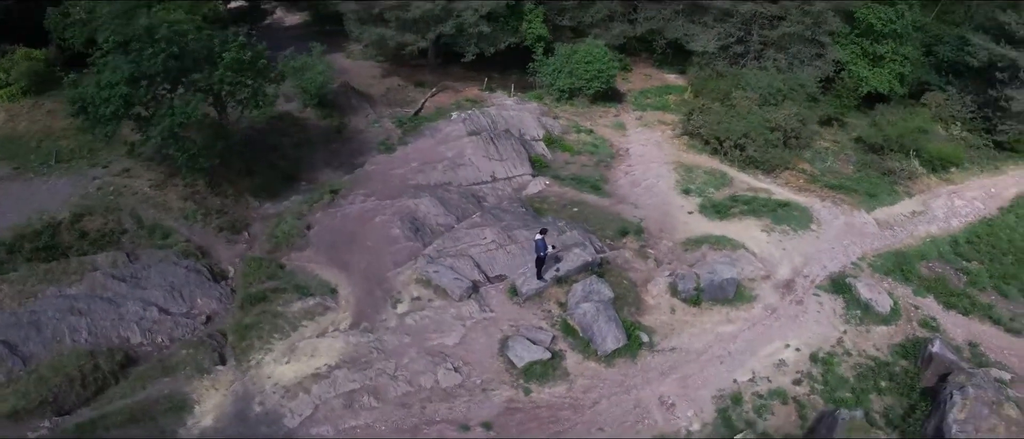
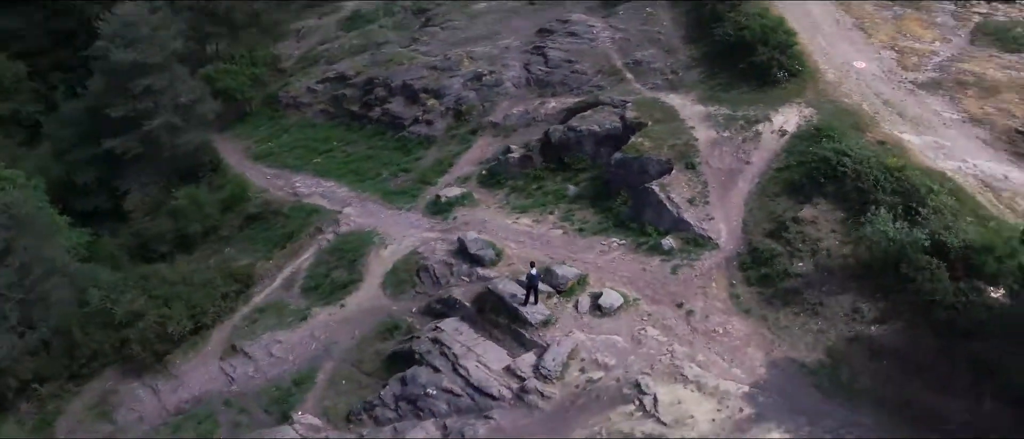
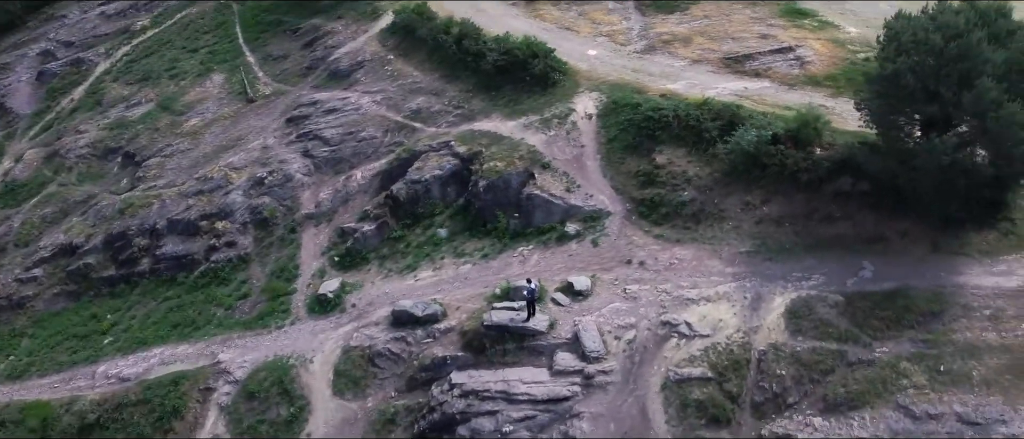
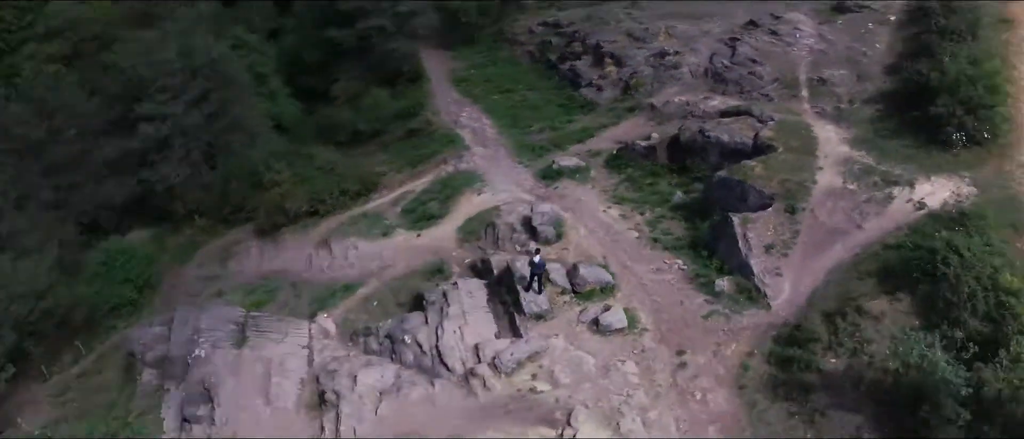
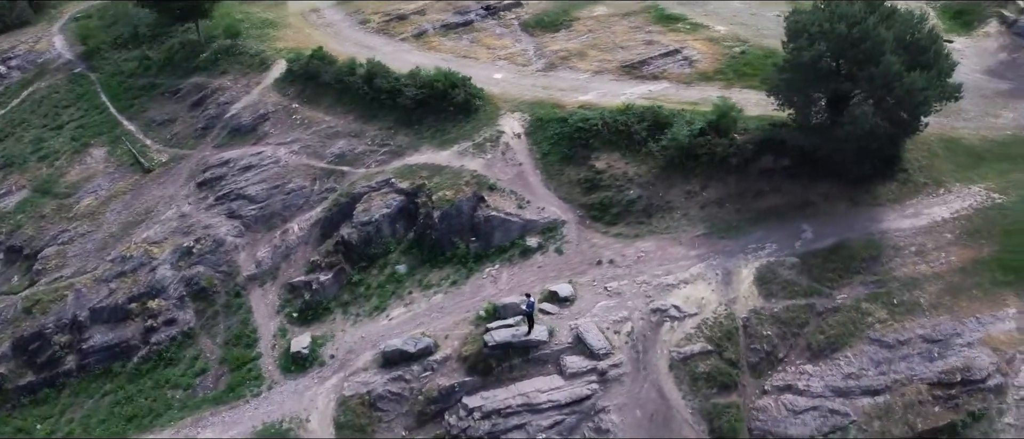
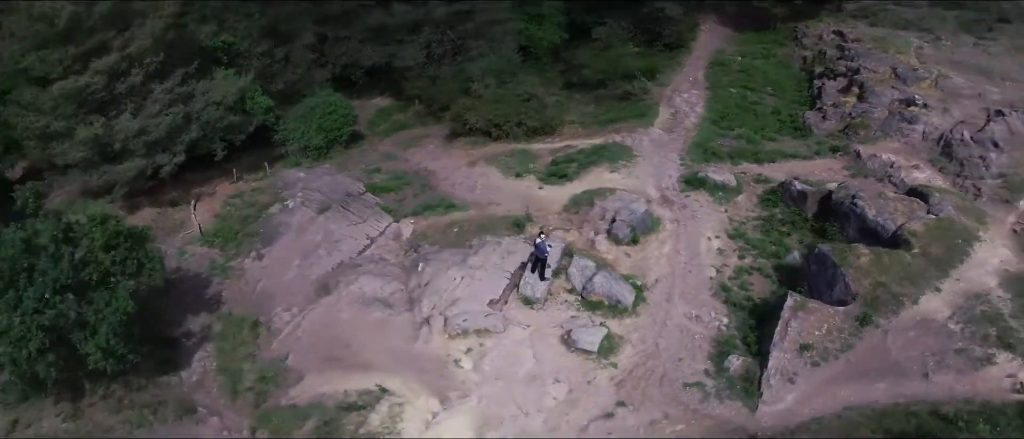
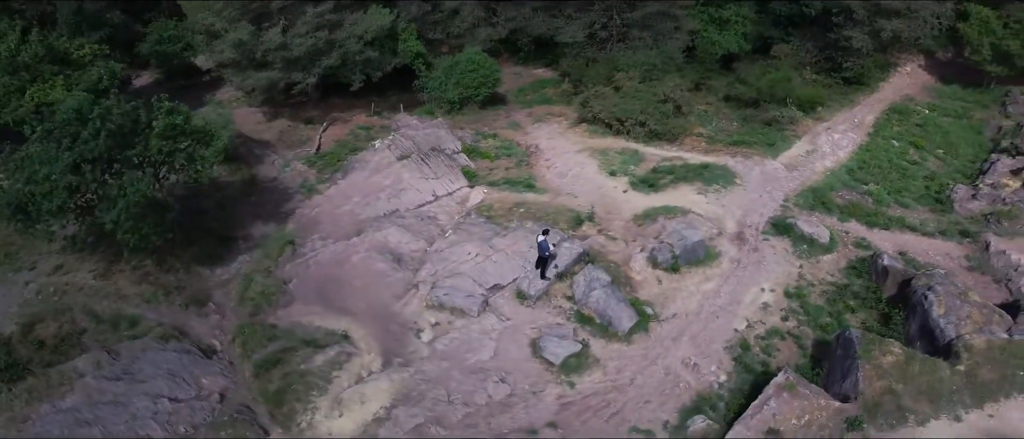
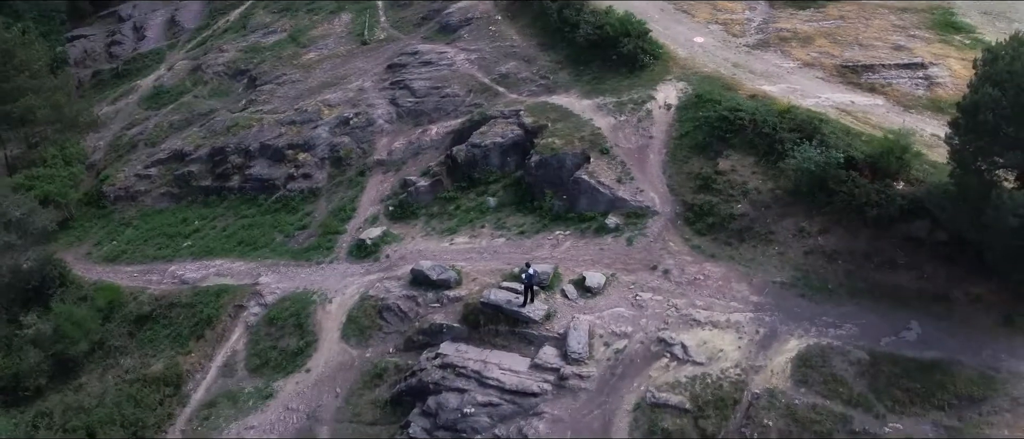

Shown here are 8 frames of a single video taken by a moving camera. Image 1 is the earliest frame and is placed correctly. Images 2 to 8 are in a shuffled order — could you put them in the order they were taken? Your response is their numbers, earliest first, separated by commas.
7, 6, 4, 2, 8, 3, 5
